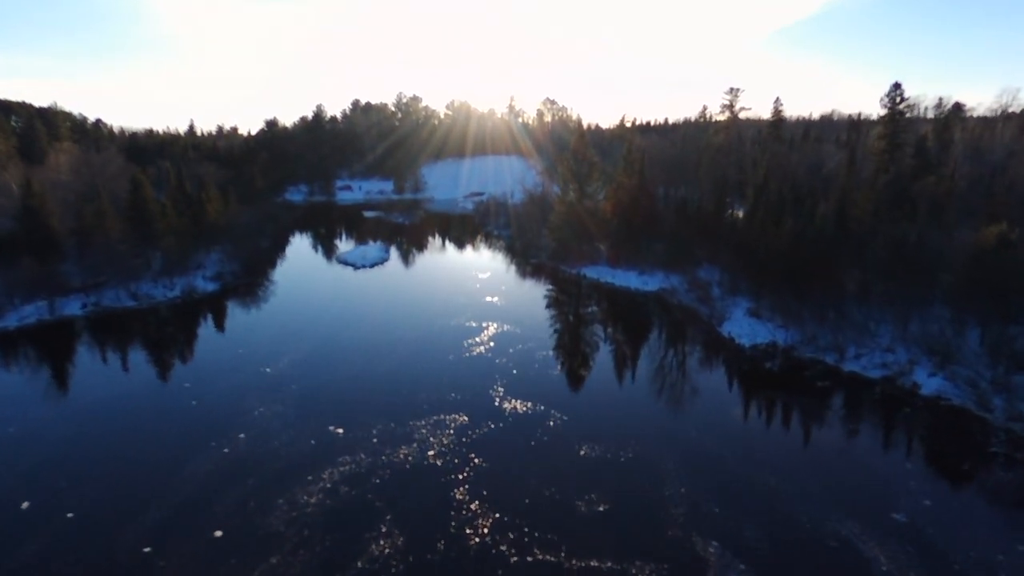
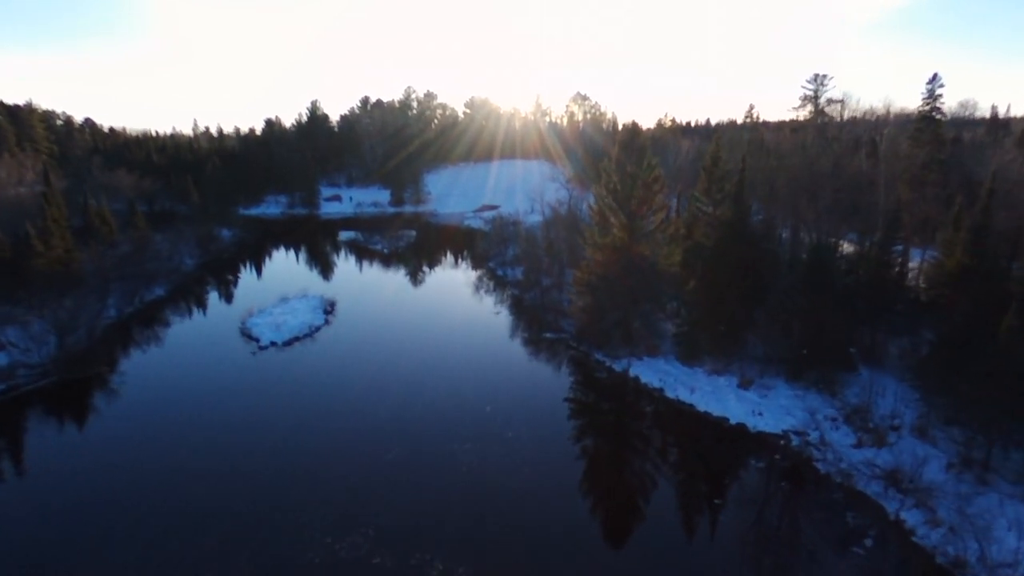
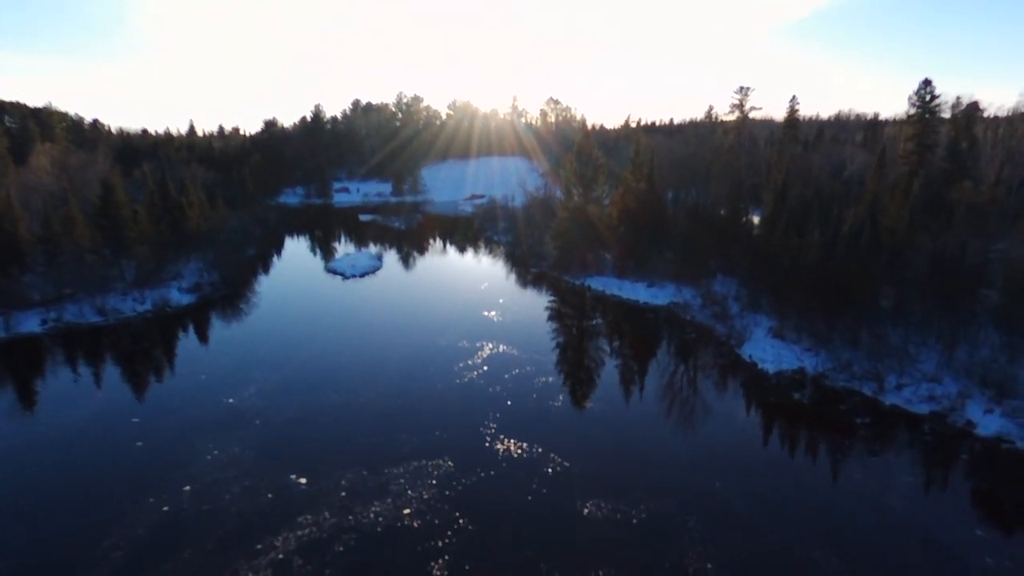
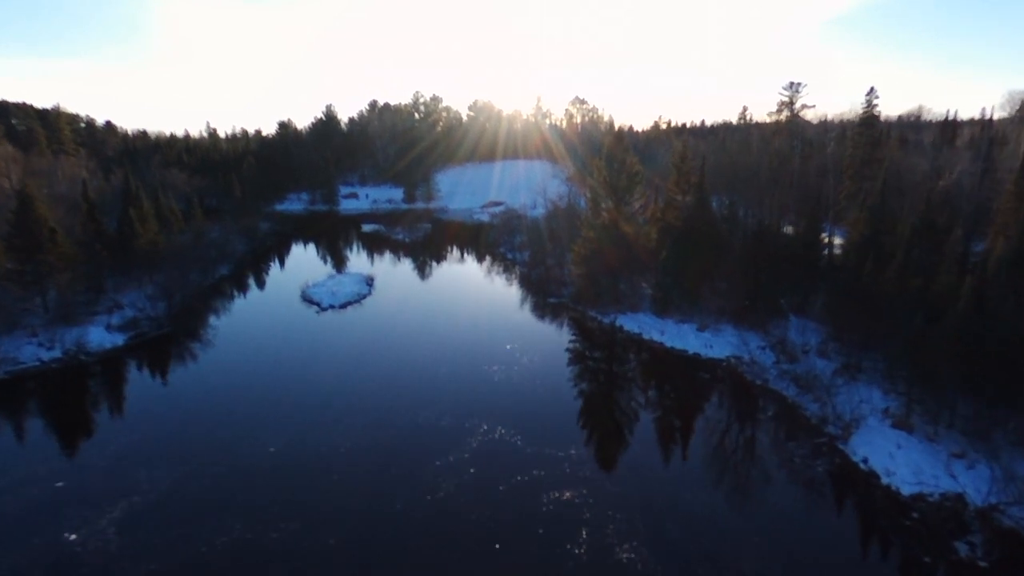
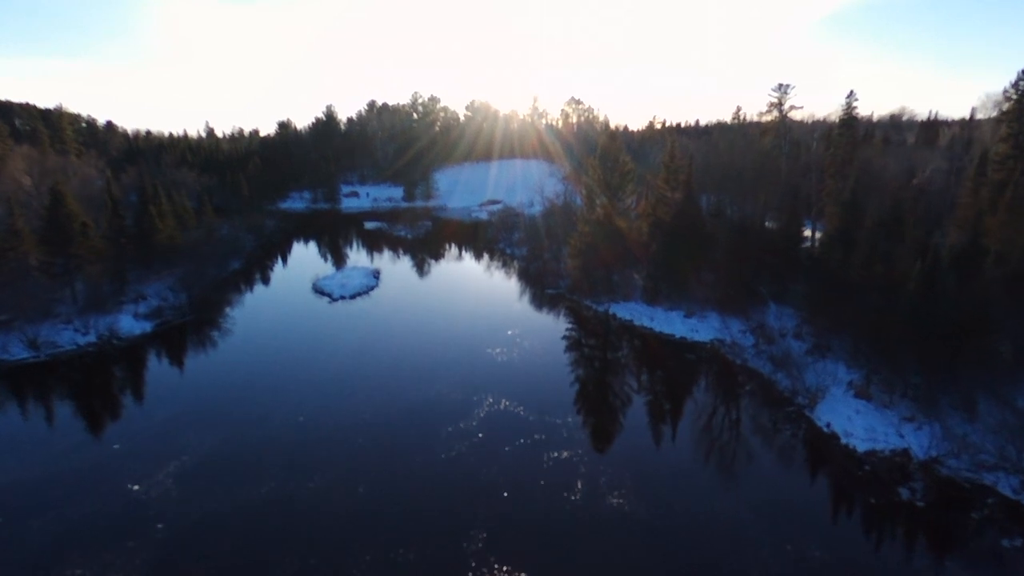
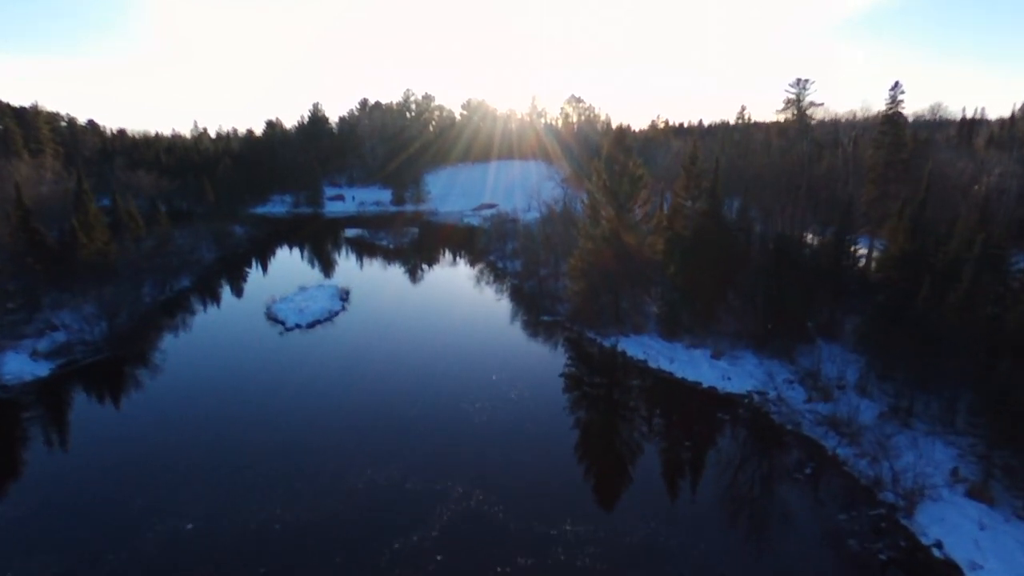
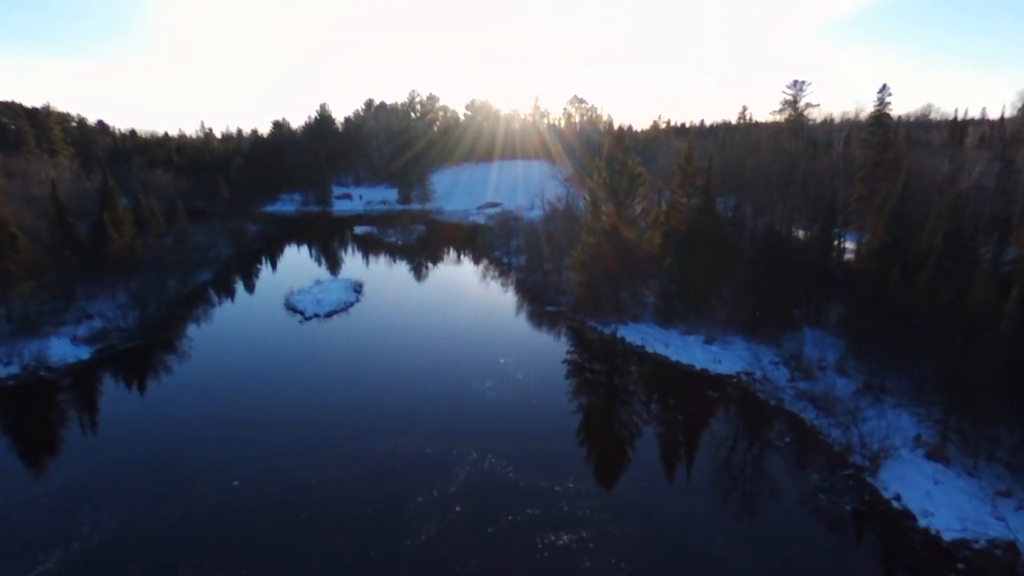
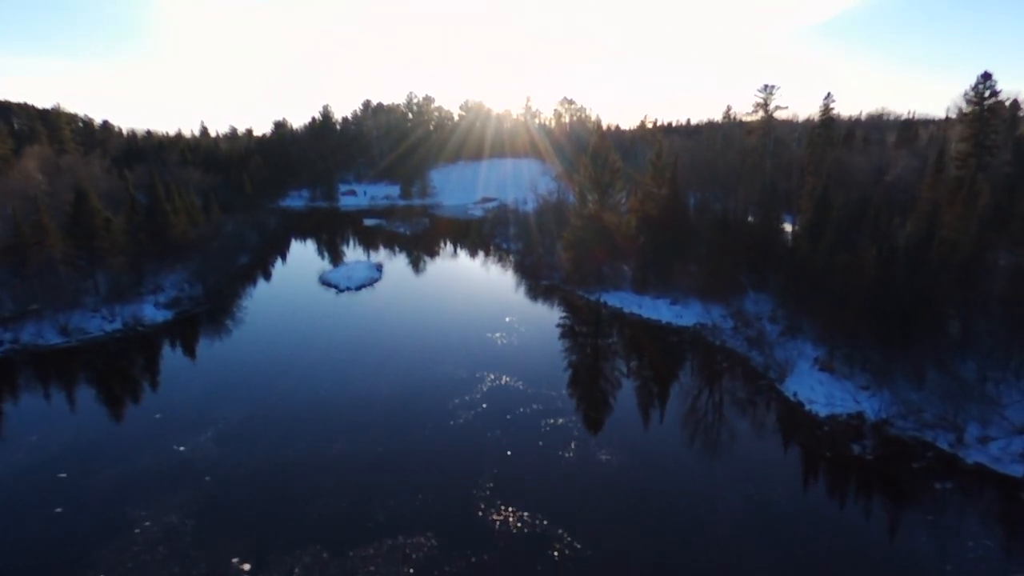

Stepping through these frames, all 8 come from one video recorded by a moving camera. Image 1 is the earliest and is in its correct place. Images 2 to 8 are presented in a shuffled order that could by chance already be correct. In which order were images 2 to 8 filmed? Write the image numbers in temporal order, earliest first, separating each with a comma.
3, 8, 5, 4, 7, 6, 2
